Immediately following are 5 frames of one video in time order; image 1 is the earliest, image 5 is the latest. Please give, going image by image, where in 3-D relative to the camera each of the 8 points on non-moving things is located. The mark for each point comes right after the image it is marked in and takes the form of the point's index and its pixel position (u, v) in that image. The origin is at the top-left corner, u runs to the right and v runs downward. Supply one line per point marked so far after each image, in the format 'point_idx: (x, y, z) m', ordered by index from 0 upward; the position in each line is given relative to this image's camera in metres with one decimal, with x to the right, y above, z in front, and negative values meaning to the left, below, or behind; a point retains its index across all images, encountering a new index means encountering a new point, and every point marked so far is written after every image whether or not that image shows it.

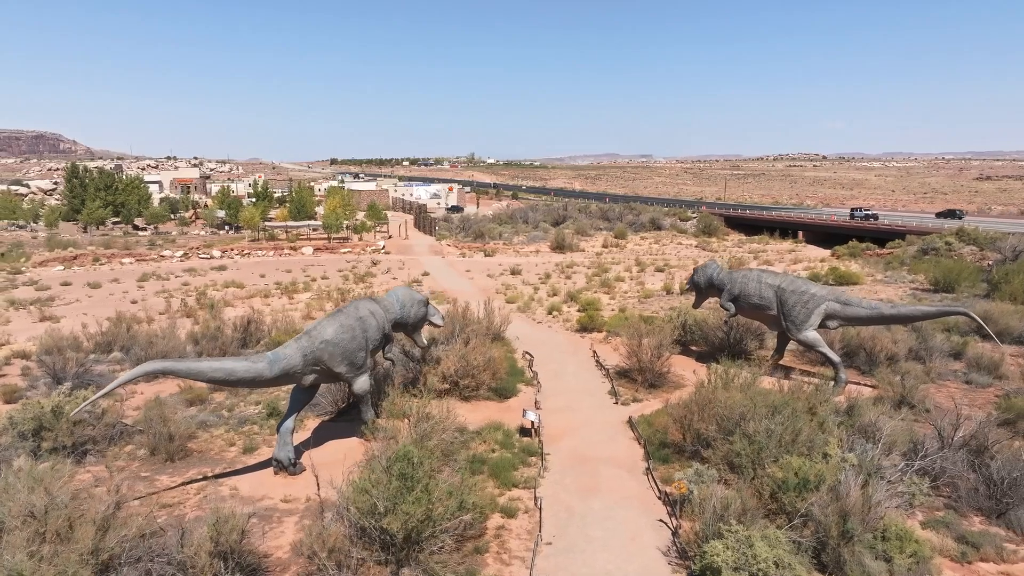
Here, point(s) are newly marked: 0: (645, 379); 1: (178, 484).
0: (+2.8, -1.9, +11.6) m
1: (-4.4, -2.6, +7.3) m
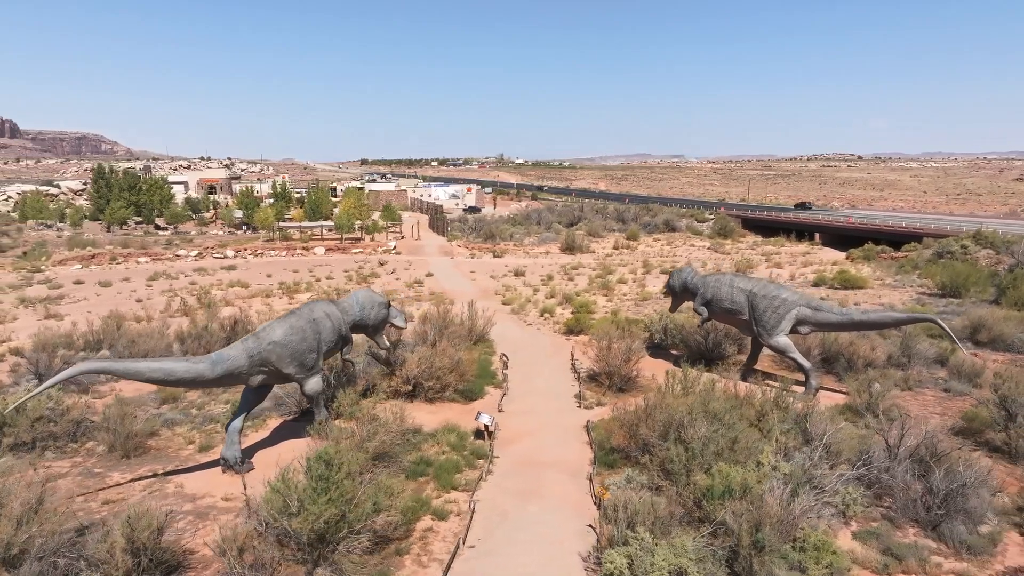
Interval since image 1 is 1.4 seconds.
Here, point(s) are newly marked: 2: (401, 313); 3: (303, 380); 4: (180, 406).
0: (+2.1, -2.0, +11.5) m
1: (-5.2, -2.6, +7.4) m
2: (-2.1, -0.5, +10.4) m
3: (-3.1, -1.4, +8.2) m
4: (-6.4, -2.3, +10.7) m
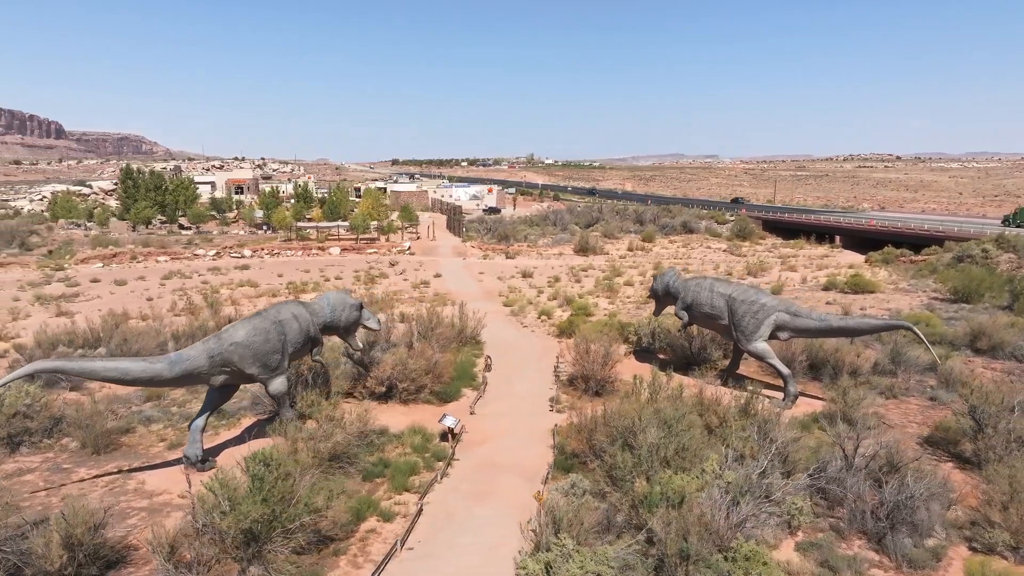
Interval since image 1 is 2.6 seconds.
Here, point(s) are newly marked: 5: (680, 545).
0: (+1.6, -2.1, +11.5) m
1: (-5.8, -2.6, +7.6) m
2: (-2.6, -0.5, +10.5) m
3: (-3.7, -1.4, +8.3) m
4: (-6.9, -2.3, +10.9) m
5: (+1.6, -2.4, +5.3) m
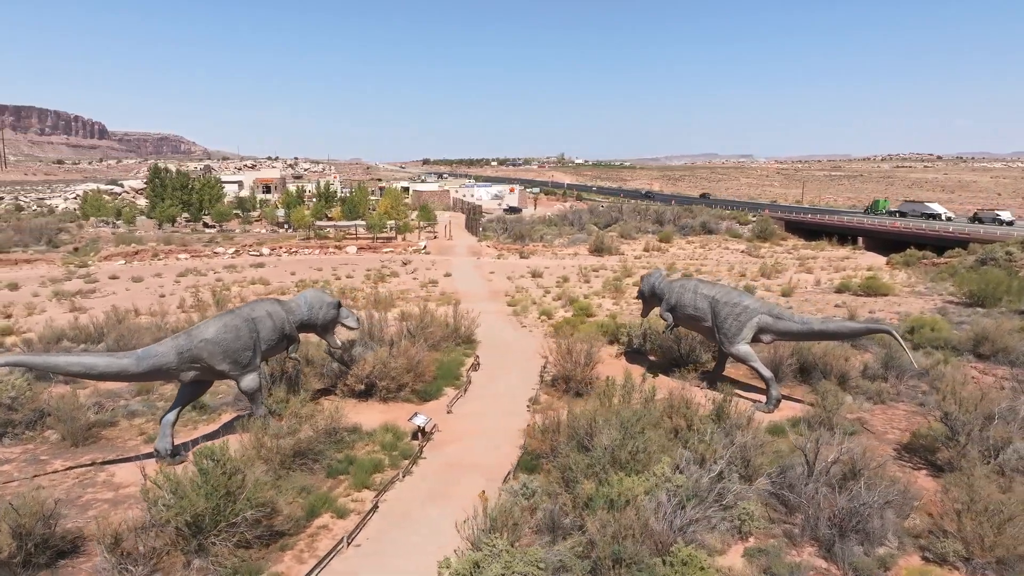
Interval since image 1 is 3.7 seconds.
0: (+1.2, -2.1, +11.5) m
1: (-6.4, -2.6, +7.9) m
2: (-3.0, -0.5, +10.6) m
3: (-4.2, -1.4, +8.5) m
4: (-7.3, -2.2, +11.2) m
5: (+1.0, -2.5, +5.3) m
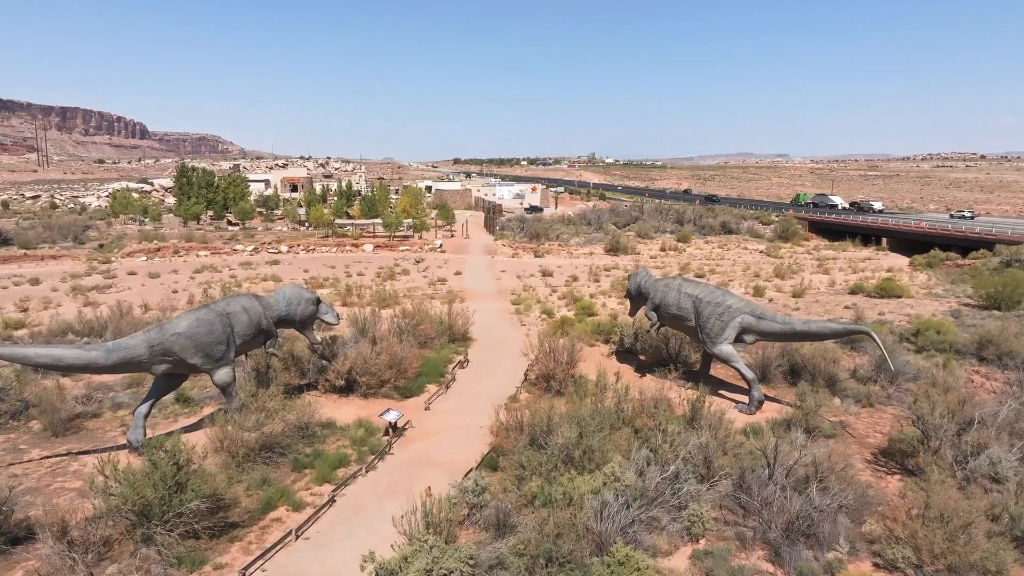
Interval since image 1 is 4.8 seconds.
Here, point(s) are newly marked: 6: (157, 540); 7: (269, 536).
0: (+0.8, -2.0, +11.4) m
1: (-6.9, -2.5, +8.1) m
2: (-3.4, -0.4, +10.7) m
3: (-4.7, -1.3, +8.6) m
4: (-7.7, -2.1, +11.4) m
5: (+0.4, -2.4, +5.2) m
6: (-3.6, -2.6, +5.6) m
7: (-2.7, -2.8, +6.2) m
